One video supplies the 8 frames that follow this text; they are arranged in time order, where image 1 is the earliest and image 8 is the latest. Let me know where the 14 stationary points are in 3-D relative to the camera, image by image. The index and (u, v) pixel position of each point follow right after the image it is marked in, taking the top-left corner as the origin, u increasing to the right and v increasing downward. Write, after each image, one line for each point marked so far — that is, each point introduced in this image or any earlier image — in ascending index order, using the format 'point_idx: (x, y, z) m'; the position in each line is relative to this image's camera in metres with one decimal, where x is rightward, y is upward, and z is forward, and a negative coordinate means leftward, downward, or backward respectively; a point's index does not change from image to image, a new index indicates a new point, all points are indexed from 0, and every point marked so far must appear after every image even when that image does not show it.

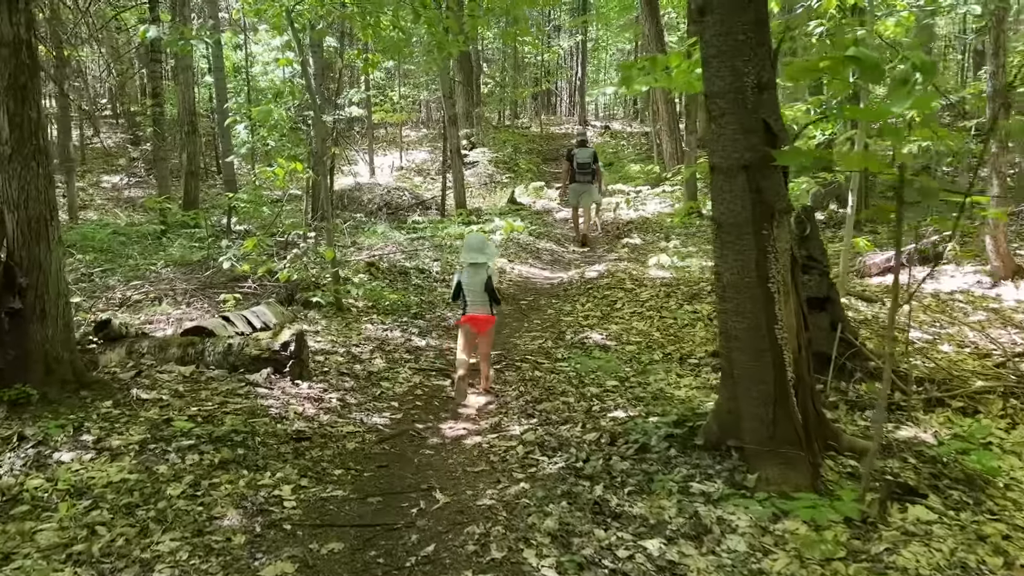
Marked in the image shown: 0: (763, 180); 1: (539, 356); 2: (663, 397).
0: (+1.0, +0.4, +3.2) m
1: (+0.2, -0.5, +6.0) m
2: (+0.9, -0.7, +4.7) m
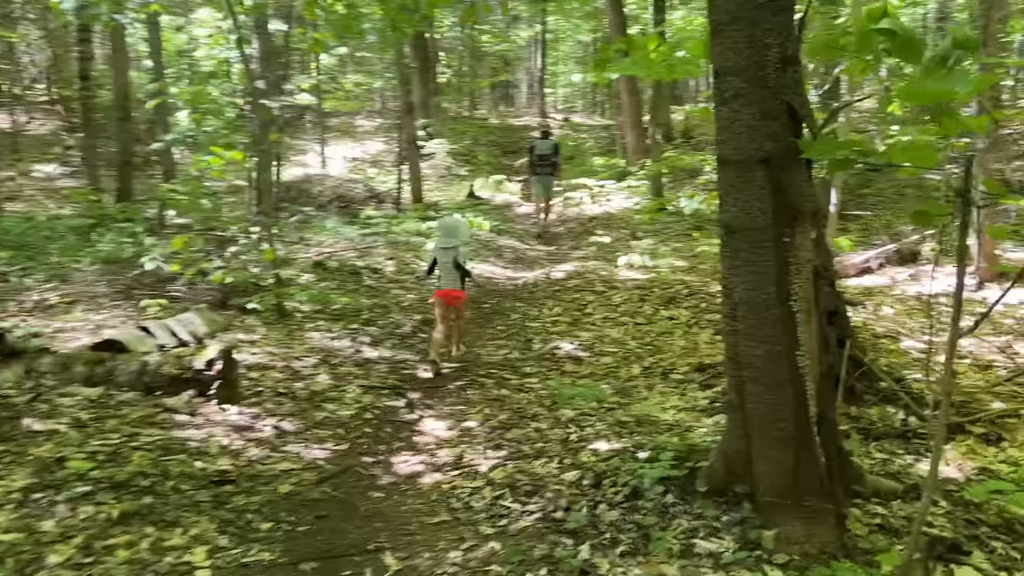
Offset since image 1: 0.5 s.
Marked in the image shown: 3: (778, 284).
0: (+0.9, +0.4, +2.6) m
1: (-0.1, -0.6, +5.4) m
2: (+0.7, -0.7, +4.1) m
3: (+0.9, 0.0, +2.7) m
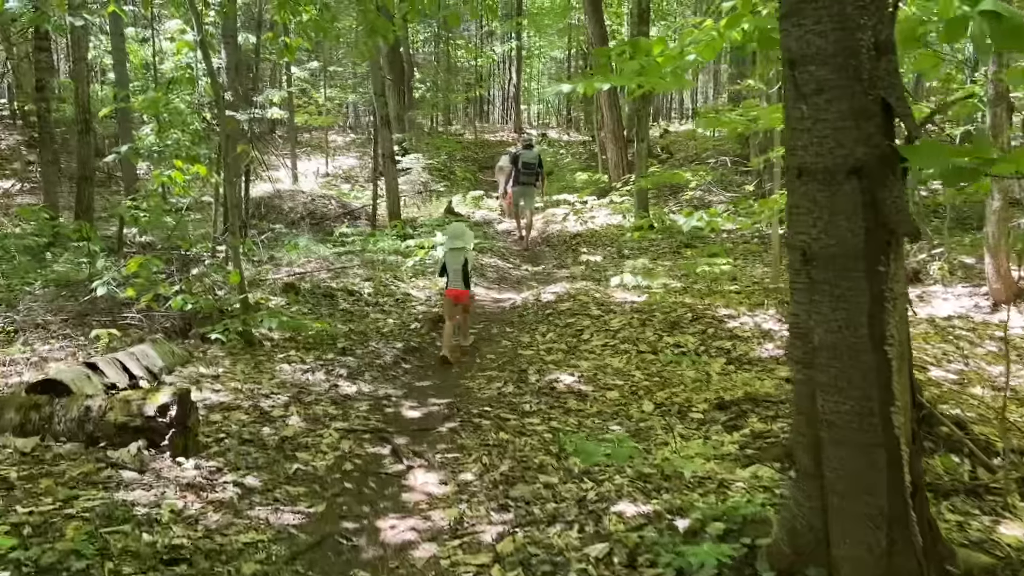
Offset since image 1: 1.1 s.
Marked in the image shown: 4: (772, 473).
0: (+1.0, +0.3, +2.1) m
1: (-0.1, -0.7, +4.8) m
2: (+0.7, -0.9, +3.5) m
3: (+1.0, -0.1, +2.1) m
4: (+1.2, -0.8, +3.5) m
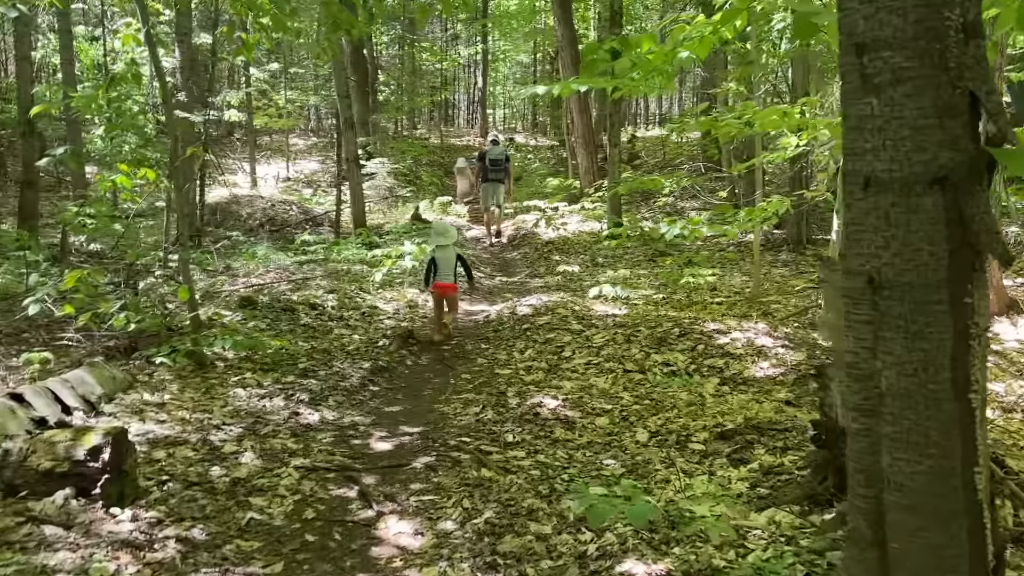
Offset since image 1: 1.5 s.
0: (+1.0, +0.2, +1.7) m
1: (-0.2, -0.8, +4.4) m
2: (+0.7, -0.9, +3.1) m
3: (+1.0, -0.2, +1.7) m
4: (+1.1, -0.9, +3.1) m
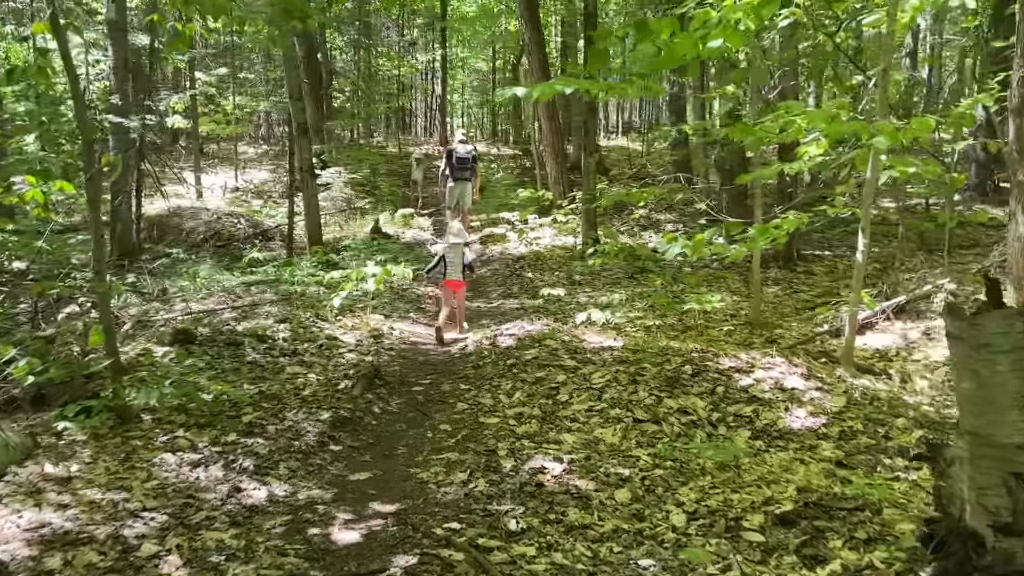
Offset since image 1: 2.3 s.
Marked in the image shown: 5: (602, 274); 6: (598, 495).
0: (+1.2, 0.0, +0.9) m
1: (-0.2, -1.0, +3.4) m
2: (+0.8, -1.1, +2.3) m
3: (+1.2, -0.3, +0.9) m
4: (+1.2, -1.1, +2.3) m
5: (+1.3, +0.2, +10.8) m
6: (+0.4, -1.0, +3.7) m
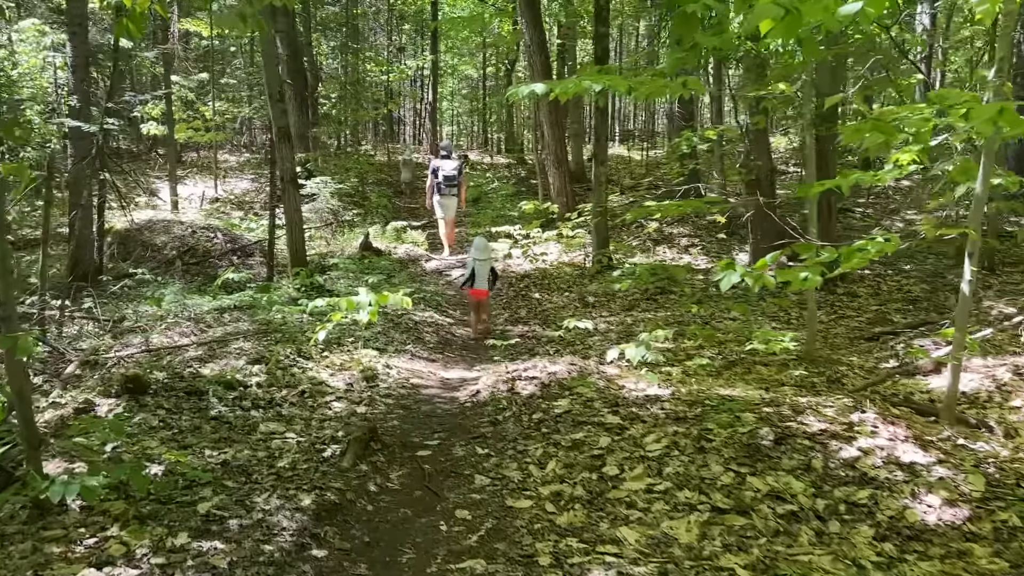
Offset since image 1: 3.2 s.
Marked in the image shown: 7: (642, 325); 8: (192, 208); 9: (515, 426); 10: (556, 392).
0: (+1.4, -0.2, -0.2) m
1: (0.0, -1.3, +2.3) m
2: (+1.0, -1.3, +1.2) m
3: (+1.4, -0.5, -0.2) m
4: (+1.4, -1.3, +1.2) m
5: (+1.4, -0.1, +9.7) m
6: (+0.6, -1.2, +2.6) m
7: (+1.4, -0.4, +8.3) m
8: (-6.8, +1.7, +16.4) m
9: (0.0, -0.9, +4.8) m
10: (+0.3, -0.7, +5.2) m
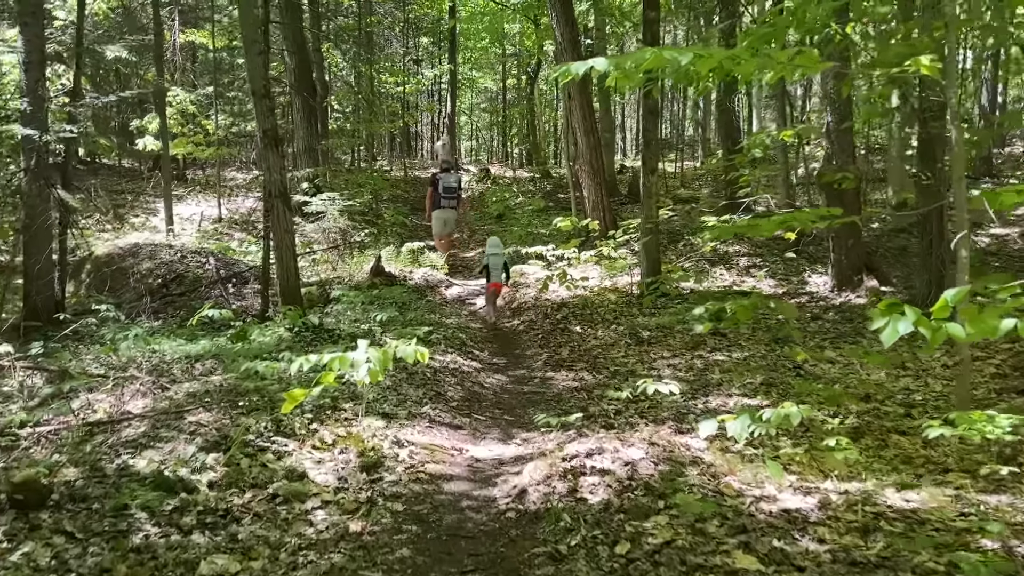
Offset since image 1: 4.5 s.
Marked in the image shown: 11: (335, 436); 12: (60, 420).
0: (+1.6, -0.3, -1.9) m
1: (+0.3, -1.5, +0.7) m
2: (+1.2, -1.5, -0.5) m
3: (+1.6, -0.7, -1.9) m
4: (+1.6, -1.5, -0.5) m
5: (+1.8, -0.4, +8.0) m
6: (+0.8, -1.4, +0.9) m
7: (+1.8, -0.7, +6.6) m
8: (-6.2, +1.1, +15.0) m
9: (+0.3, -1.1, +3.1) m
10: (+0.6, -1.0, +3.5) m
11: (-1.1, -0.9, +4.7) m
12: (-2.9, -0.8, +5.0) m
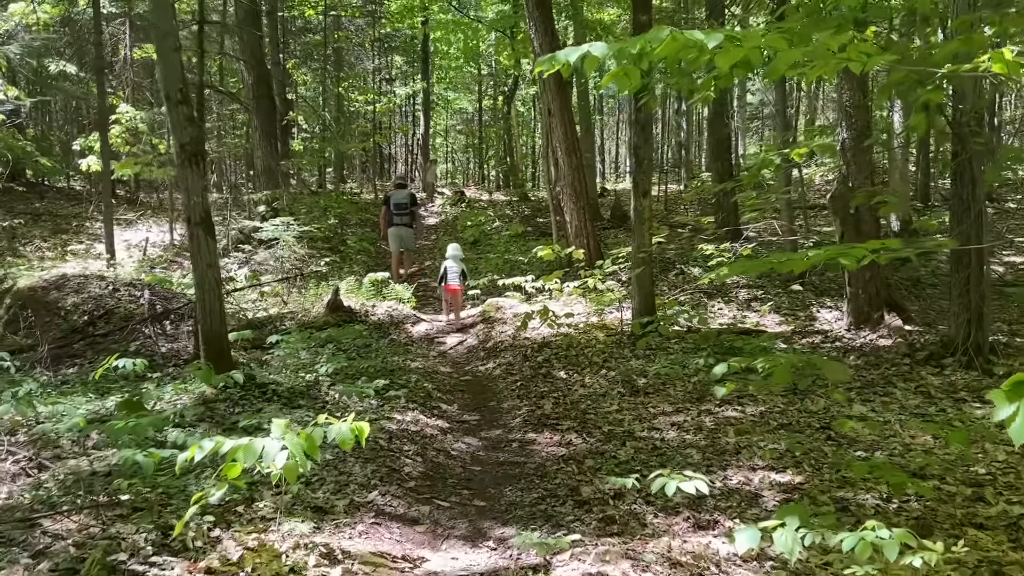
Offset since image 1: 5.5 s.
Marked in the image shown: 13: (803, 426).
0: (+1.6, -0.4, -3.0) m
1: (+0.2, -1.6, -0.5) m
2: (+1.2, -1.6, -1.7) m
3: (+1.6, -0.7, -3.0) m
4: (+1.7, -1.6, -1.7) m
5: (+1.5, -0.8, +6.9) m
6: (+0.8, -1.5, -0.3) m
7: (+1.6, -1.1, +5.5) m
8: (-6.7, +0.6, +13.7) m
9: (+0.2, -1.3, +1.9) m
10: (+0.5, -1.2, +2.3) m
11: (-1.2, -1.2, +3.5) m
12: (-3.1, -1.1, +3.8) m
13: (+2.2, -1.0, +5.8) m
